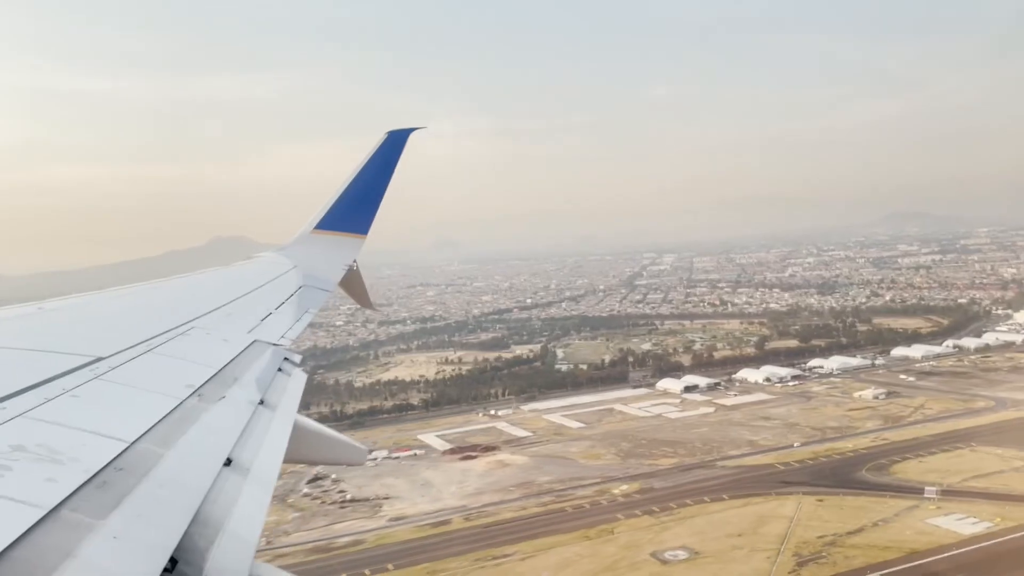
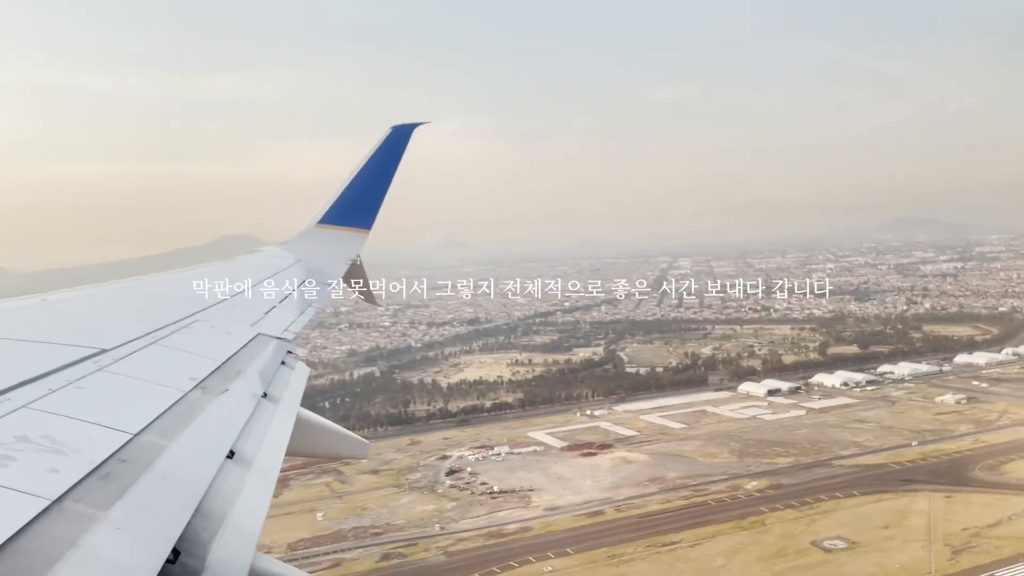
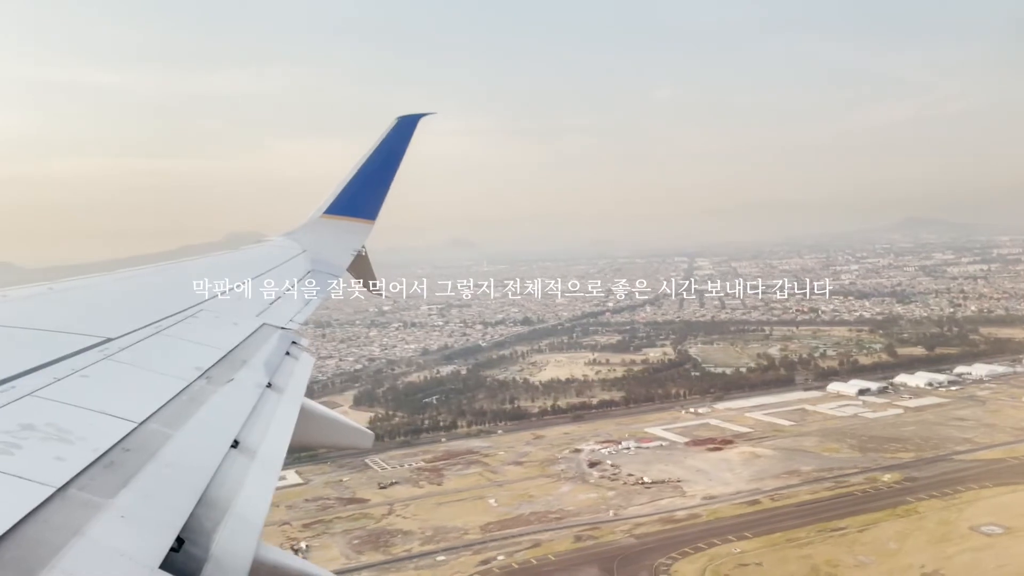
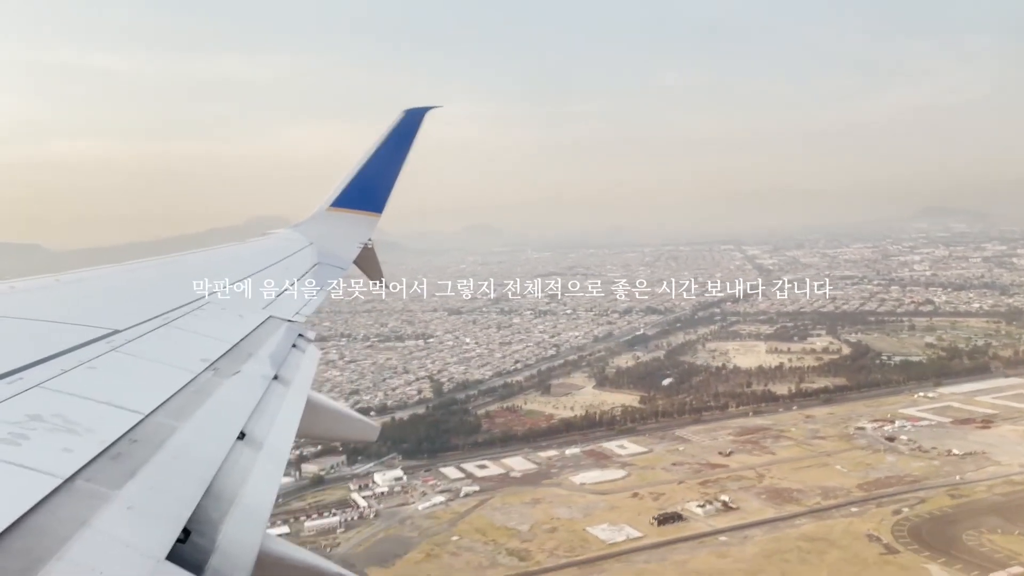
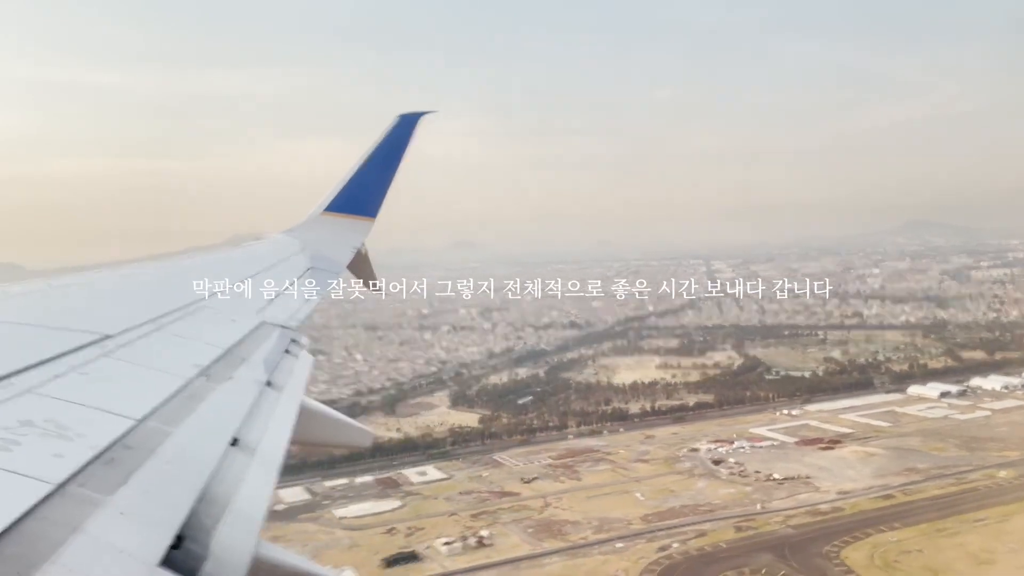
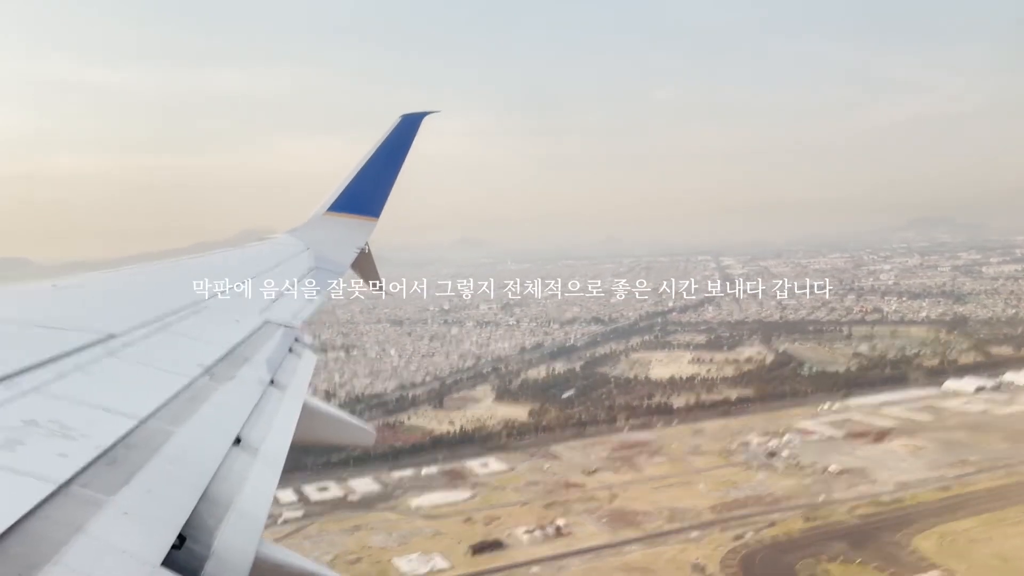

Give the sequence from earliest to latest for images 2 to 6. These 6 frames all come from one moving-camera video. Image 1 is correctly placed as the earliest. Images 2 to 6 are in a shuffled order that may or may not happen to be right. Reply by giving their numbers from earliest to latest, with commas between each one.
2, 3, 5, 6, 4
